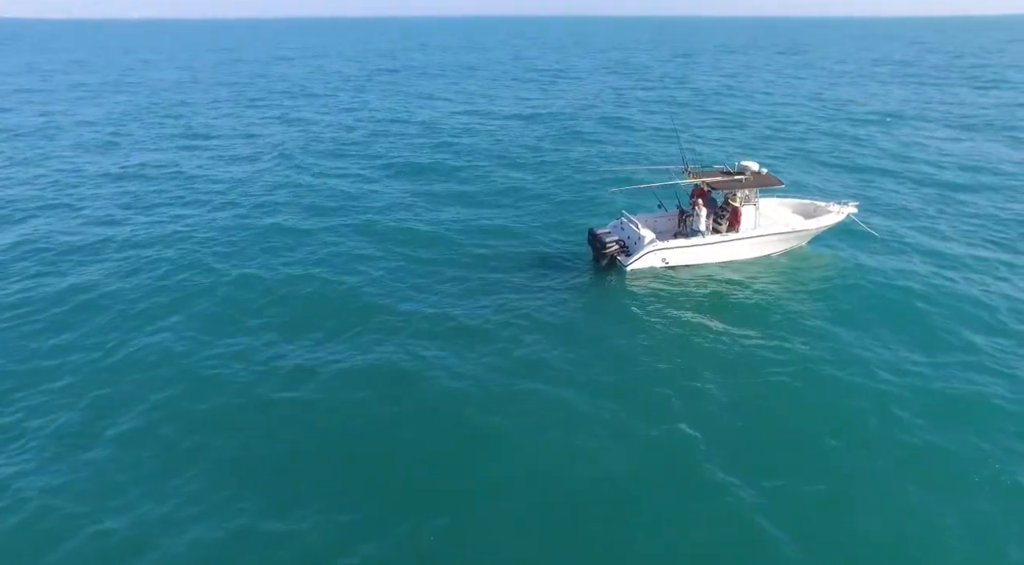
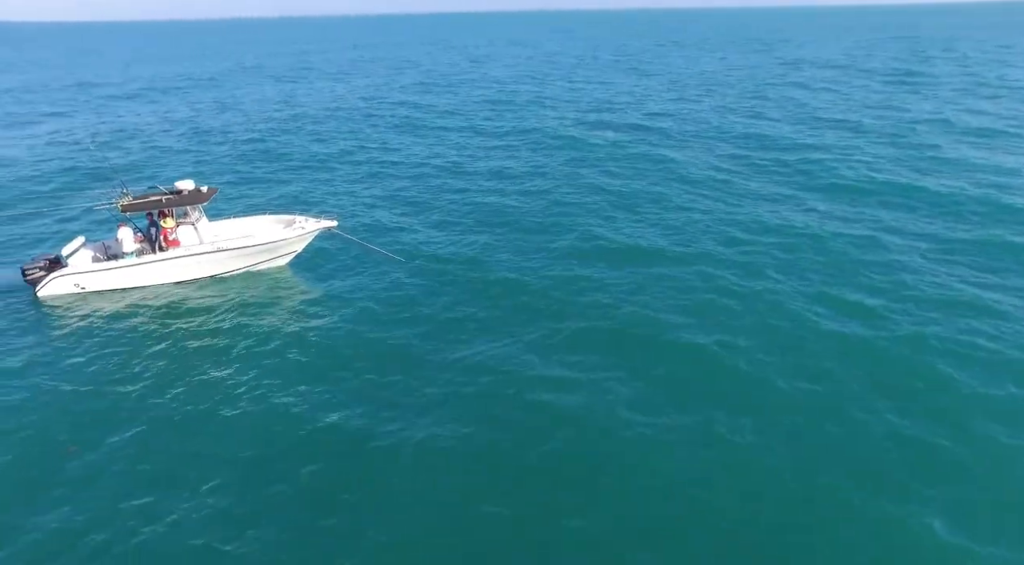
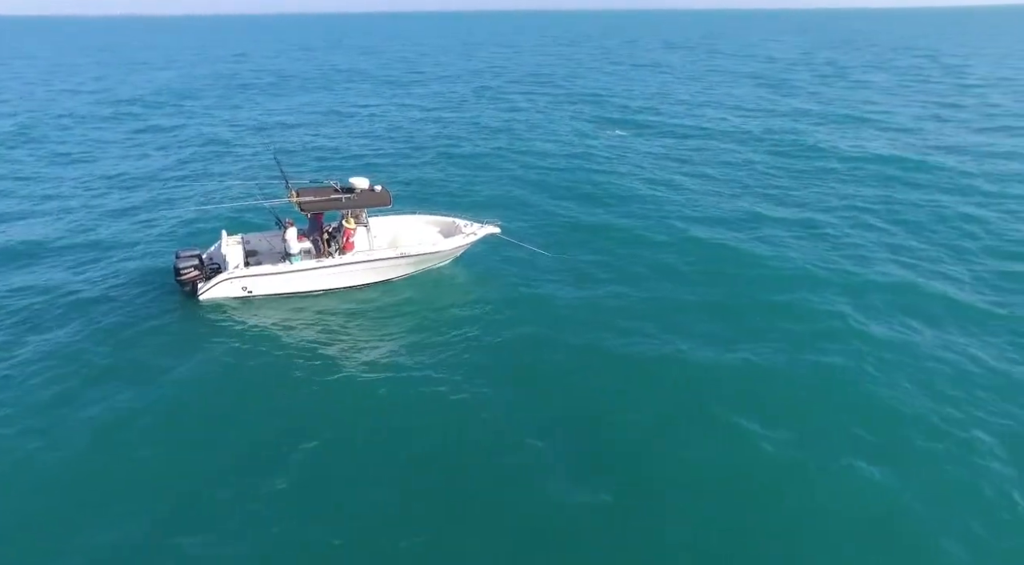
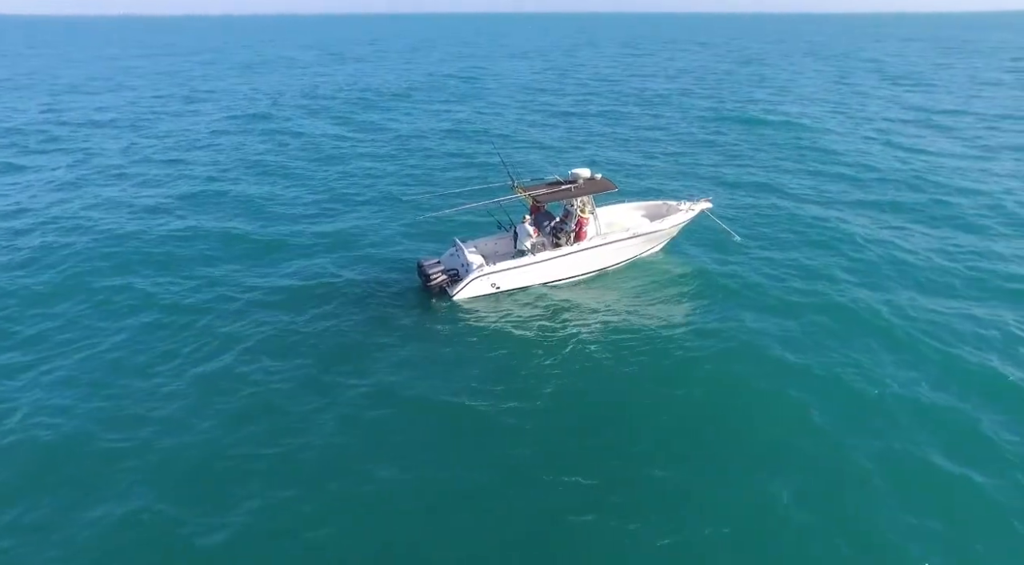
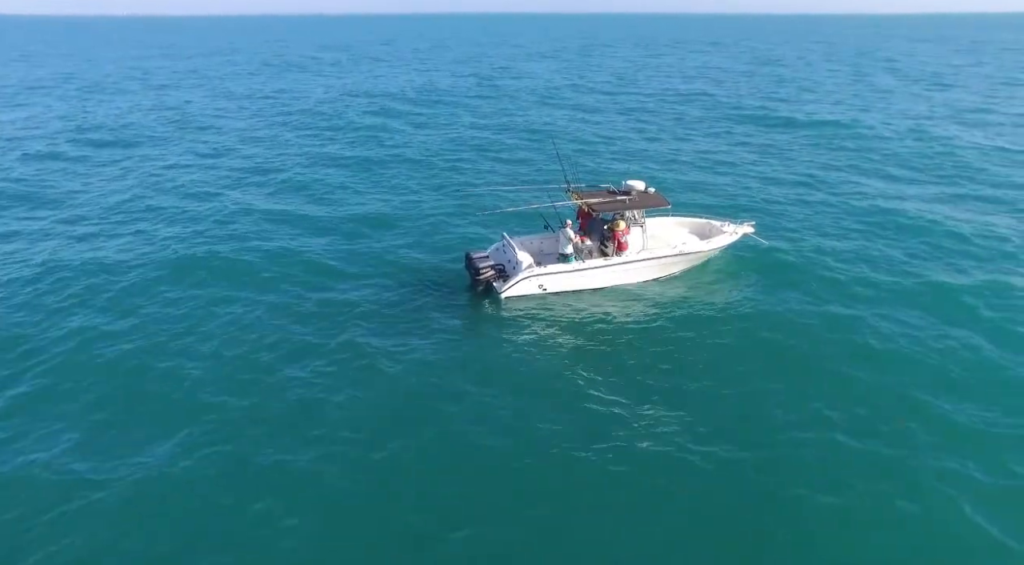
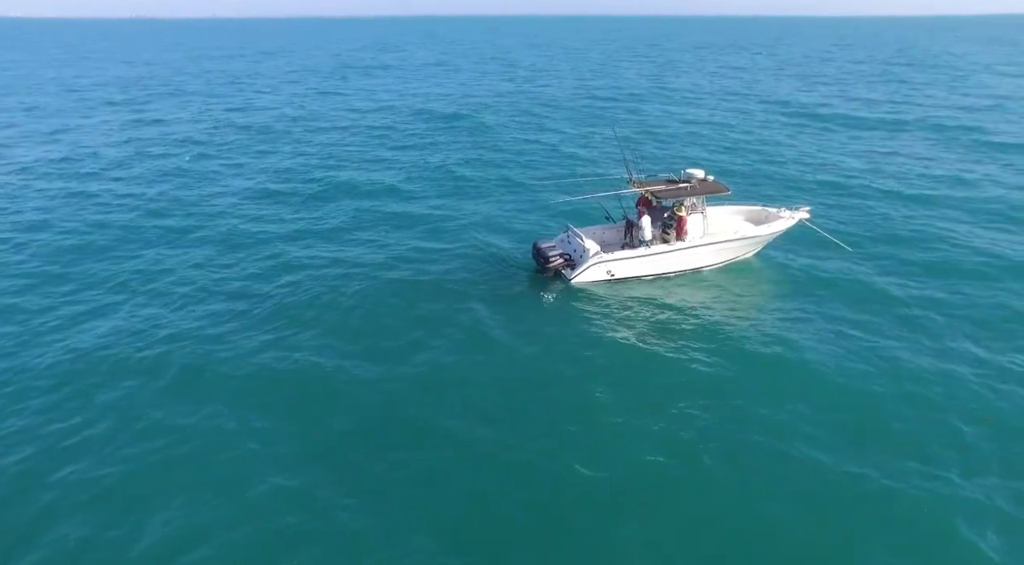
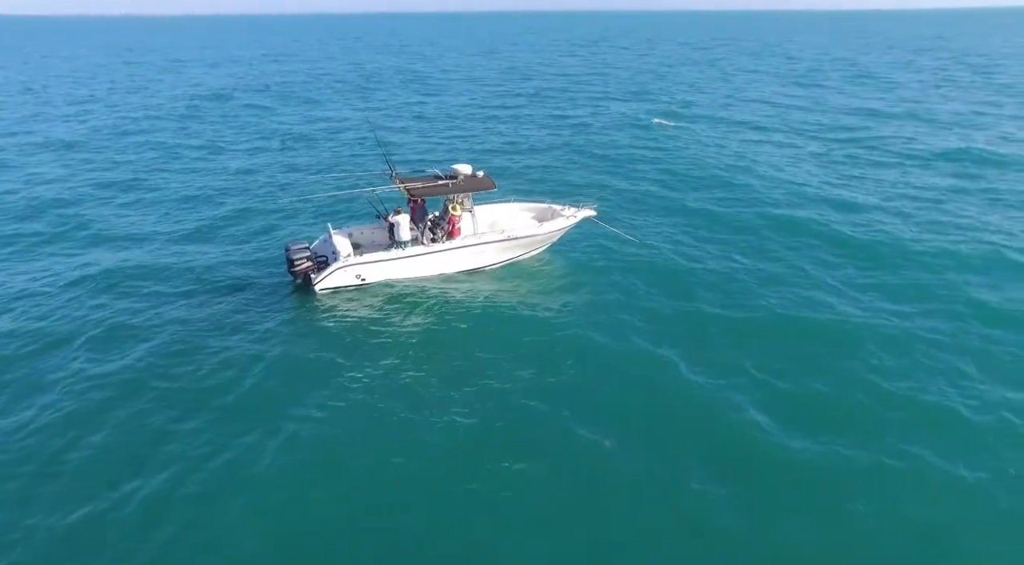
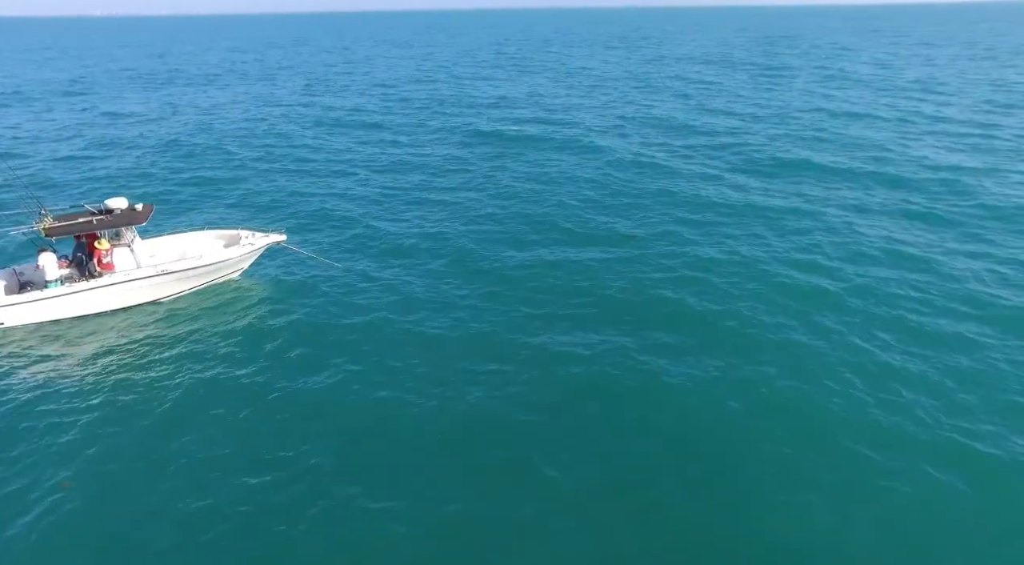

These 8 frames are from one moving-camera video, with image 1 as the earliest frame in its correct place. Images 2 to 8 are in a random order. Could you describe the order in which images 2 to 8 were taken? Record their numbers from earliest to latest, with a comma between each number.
6, 5, 4, 7, 3, 8, 2
